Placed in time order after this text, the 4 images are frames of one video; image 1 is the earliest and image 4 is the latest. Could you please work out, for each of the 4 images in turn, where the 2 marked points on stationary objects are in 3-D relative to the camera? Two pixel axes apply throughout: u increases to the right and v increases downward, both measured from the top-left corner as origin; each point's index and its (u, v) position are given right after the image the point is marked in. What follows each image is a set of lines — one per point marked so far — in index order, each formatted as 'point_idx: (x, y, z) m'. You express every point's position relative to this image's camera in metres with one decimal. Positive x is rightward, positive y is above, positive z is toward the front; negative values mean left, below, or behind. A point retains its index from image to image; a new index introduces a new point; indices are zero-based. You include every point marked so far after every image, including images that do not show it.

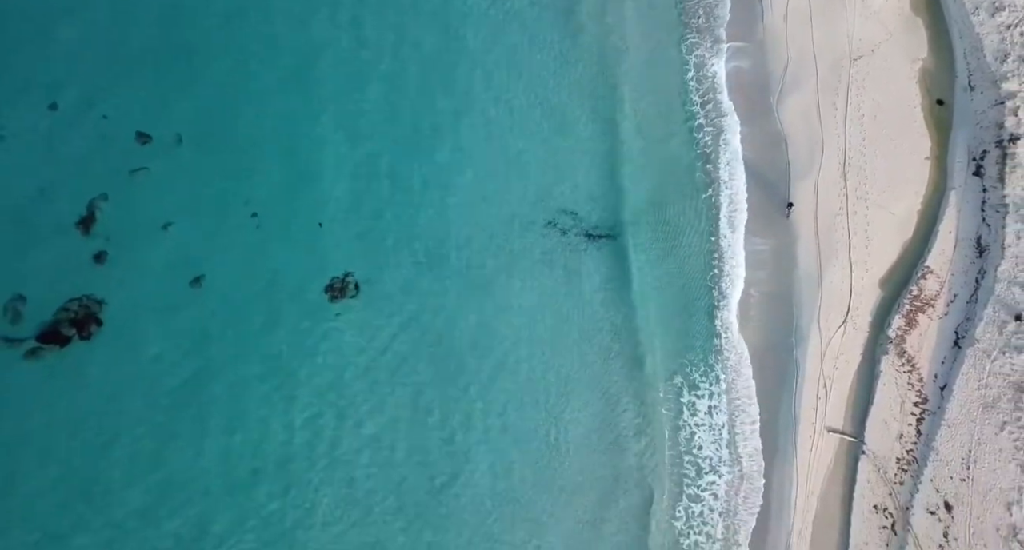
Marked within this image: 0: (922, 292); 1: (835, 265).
0: (+7.5, -0.3, +16.7) m
1: (+6.0, +0.2, +16.9) m
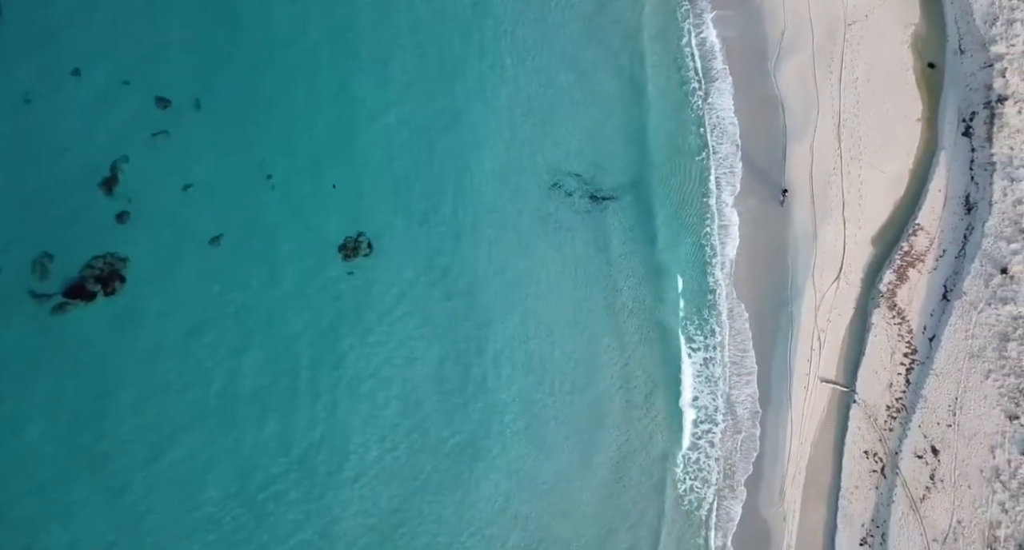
0: (+7.6, +0.5, +17.4) m
1: (+6.1, +1.0, +17.6) m
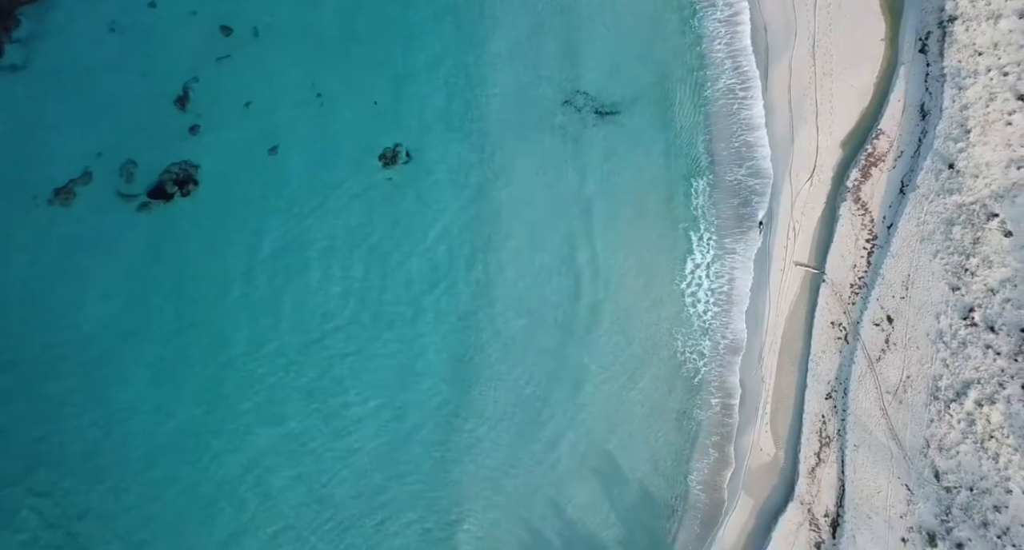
0: (+8.0, +2.8, +20.3) m
1: (+6.5, +3.2, +20.4) m
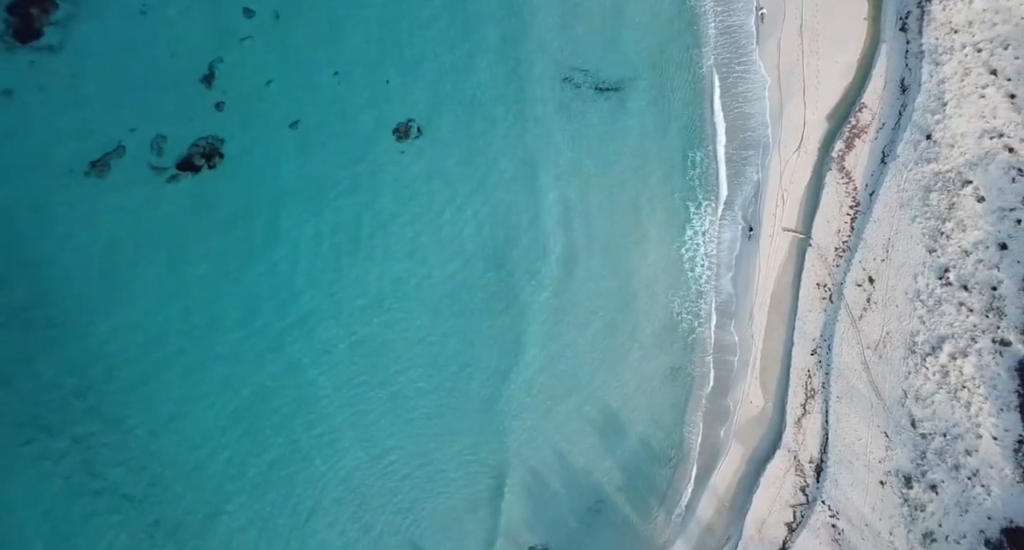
0: (+8.2, +3.6, +21.6) m
1: (+6.6, +4.1, +21.7) m
